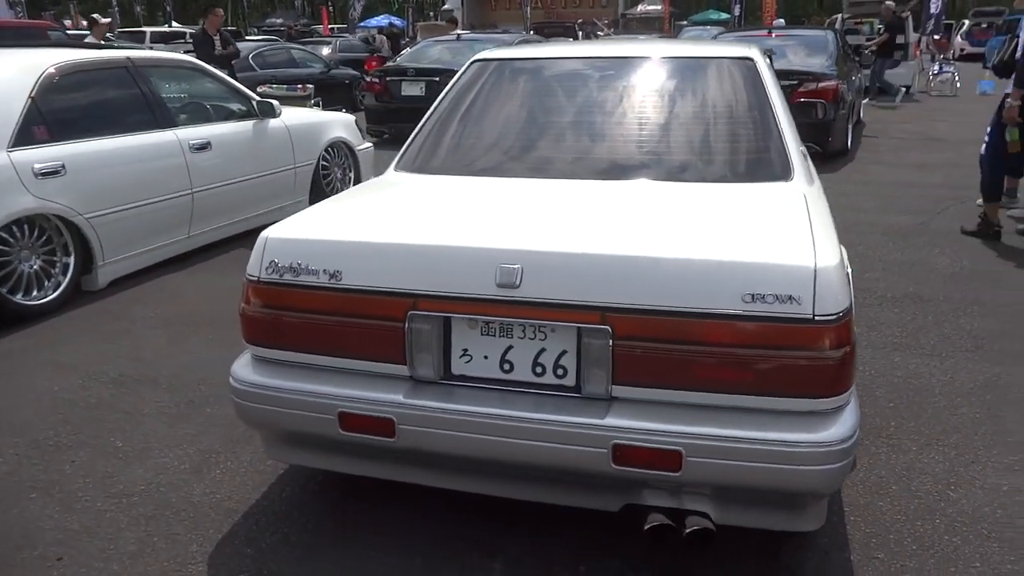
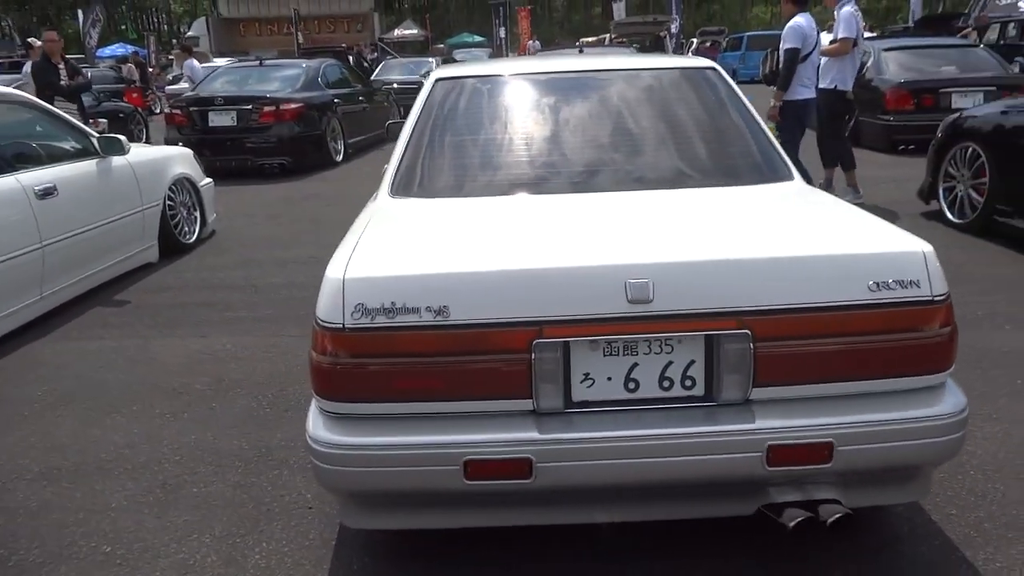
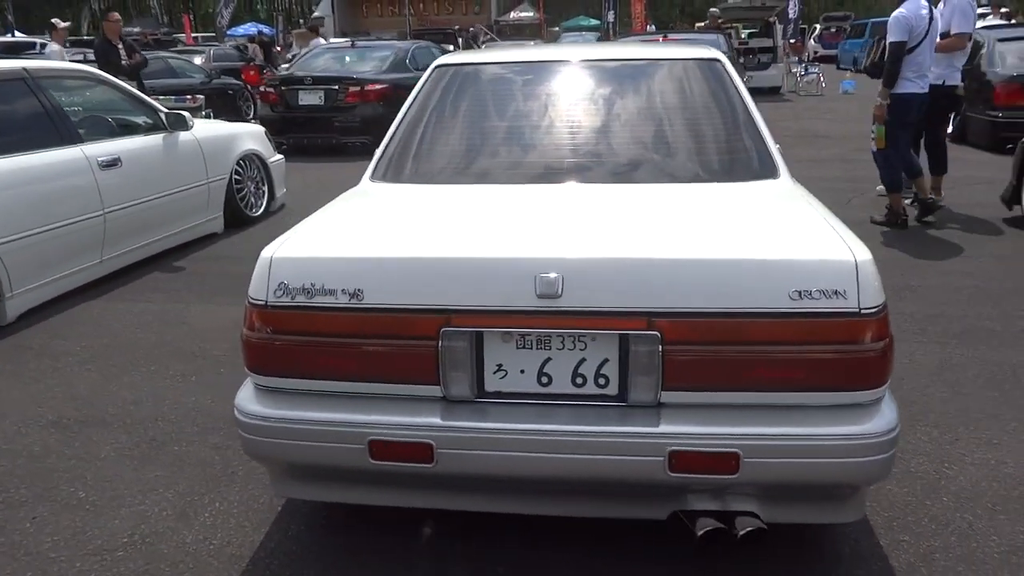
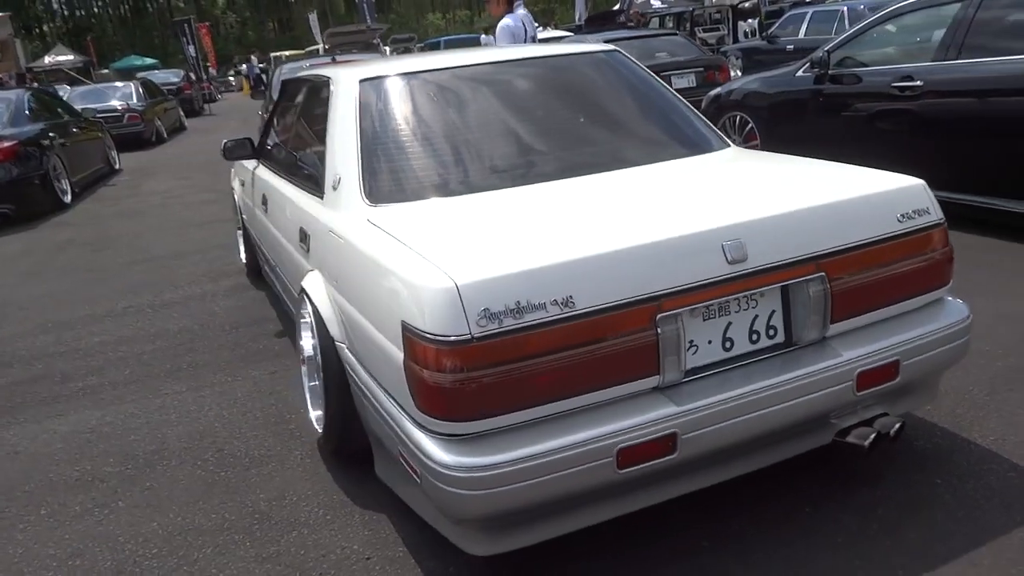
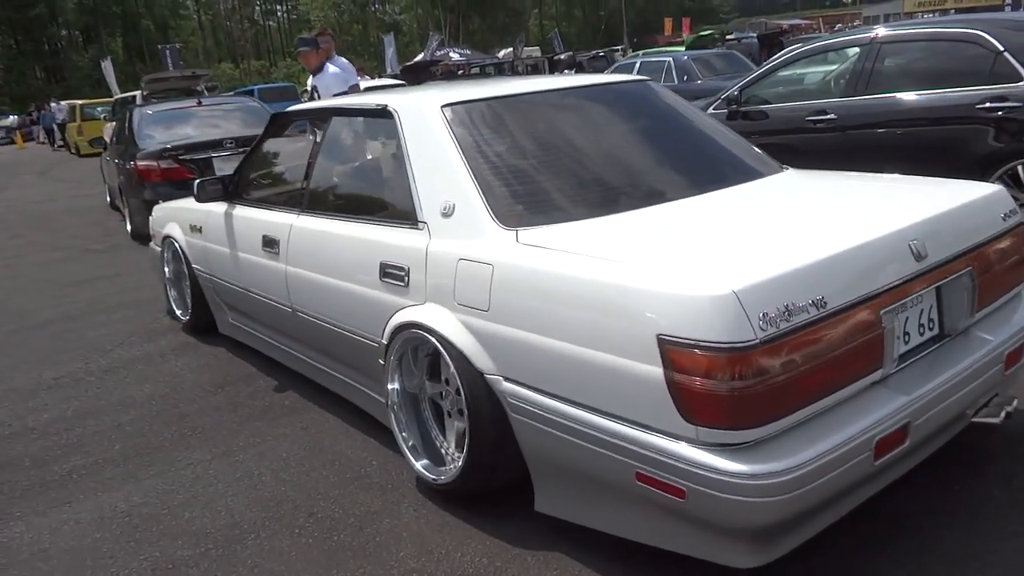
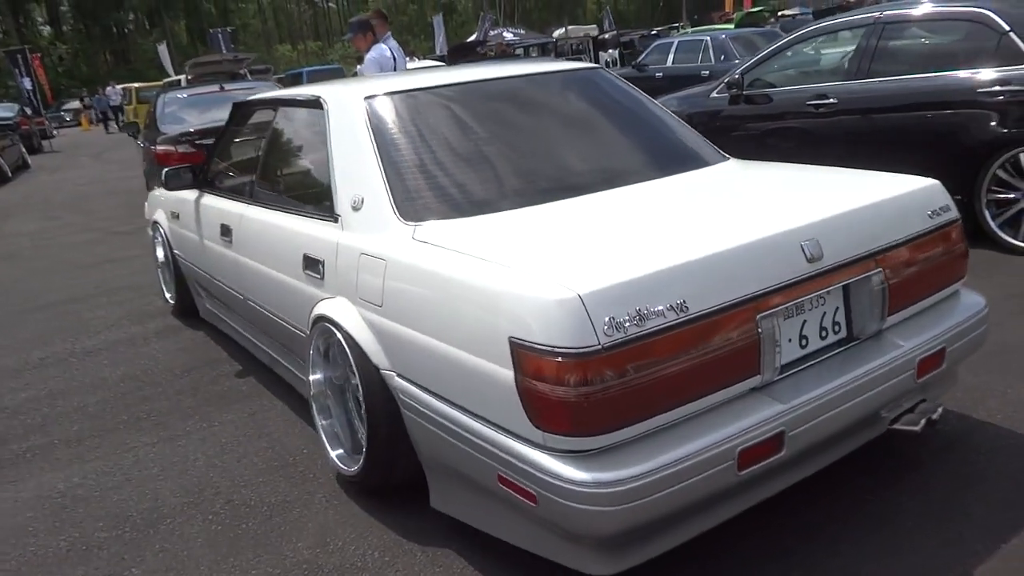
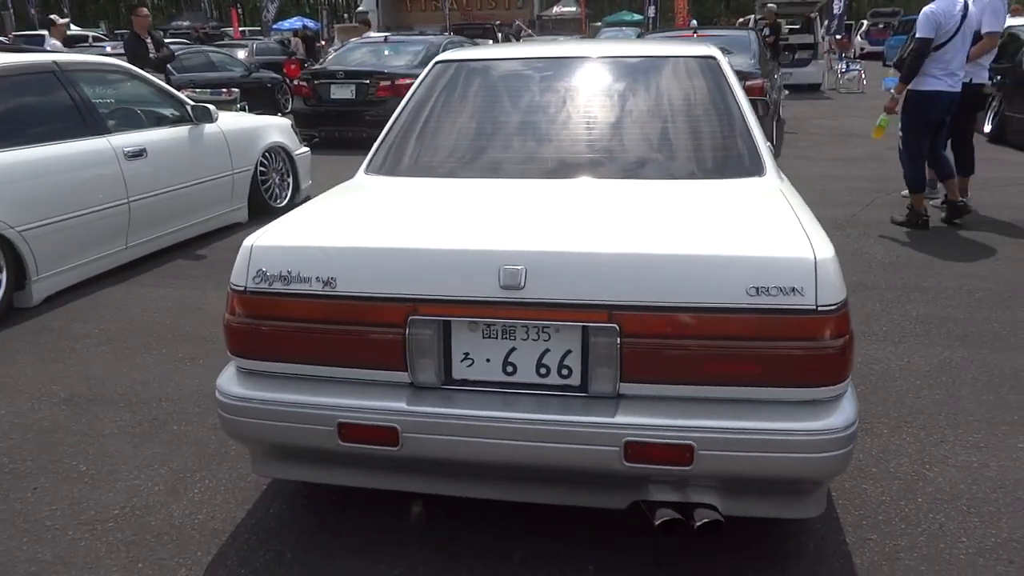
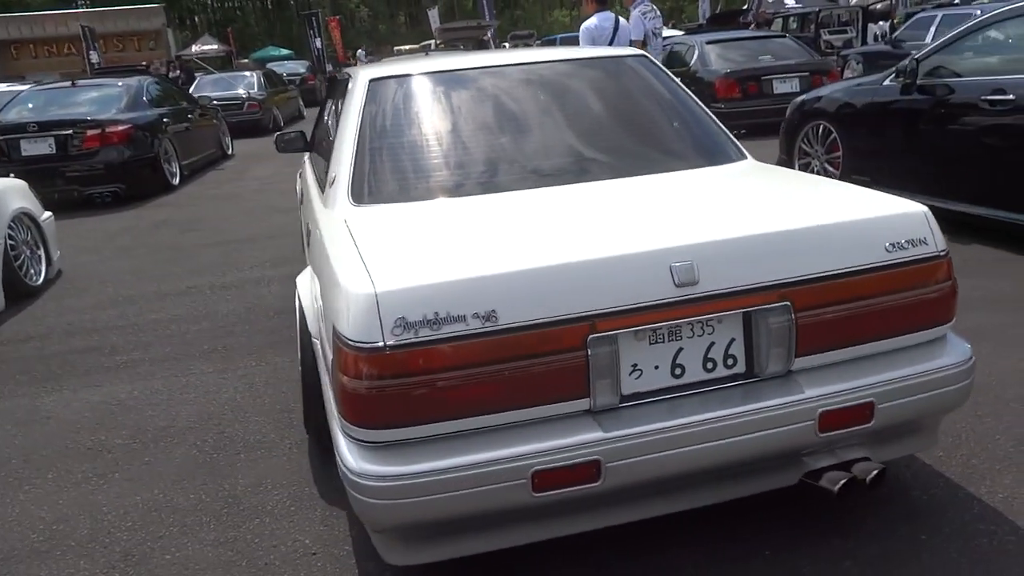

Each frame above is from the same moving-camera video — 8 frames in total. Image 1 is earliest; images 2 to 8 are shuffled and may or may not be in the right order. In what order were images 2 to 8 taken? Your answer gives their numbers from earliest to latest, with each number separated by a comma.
7, 3, 2, 8, 4, 6, 5
